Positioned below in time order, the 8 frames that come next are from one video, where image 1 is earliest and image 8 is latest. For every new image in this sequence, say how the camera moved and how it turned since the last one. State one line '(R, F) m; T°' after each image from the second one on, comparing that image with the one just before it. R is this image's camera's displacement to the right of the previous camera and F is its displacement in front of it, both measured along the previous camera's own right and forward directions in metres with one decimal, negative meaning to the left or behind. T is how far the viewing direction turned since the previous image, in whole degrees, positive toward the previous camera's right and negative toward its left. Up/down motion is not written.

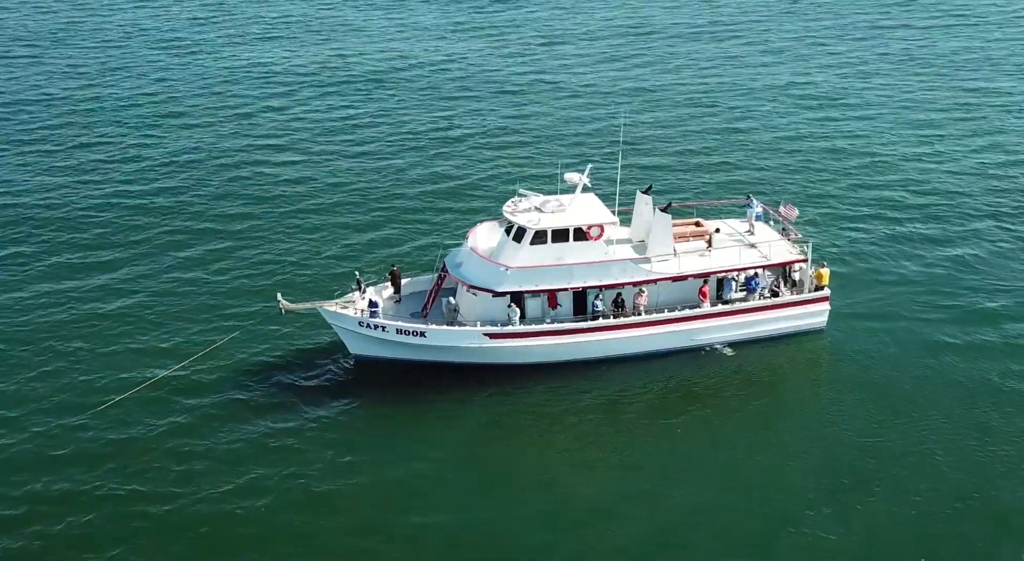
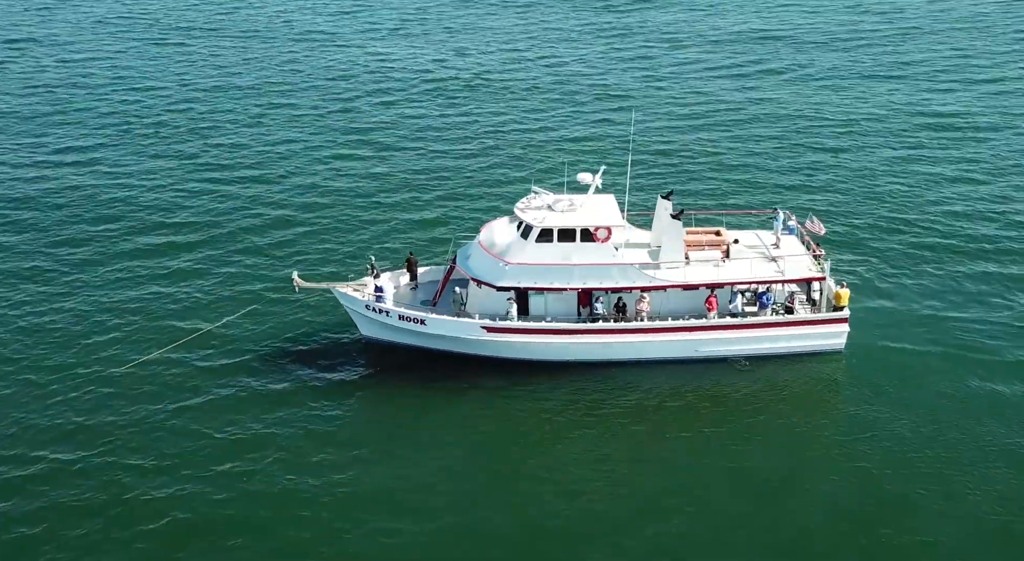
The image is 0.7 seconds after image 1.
(+7.9, +1.7) m; -9°
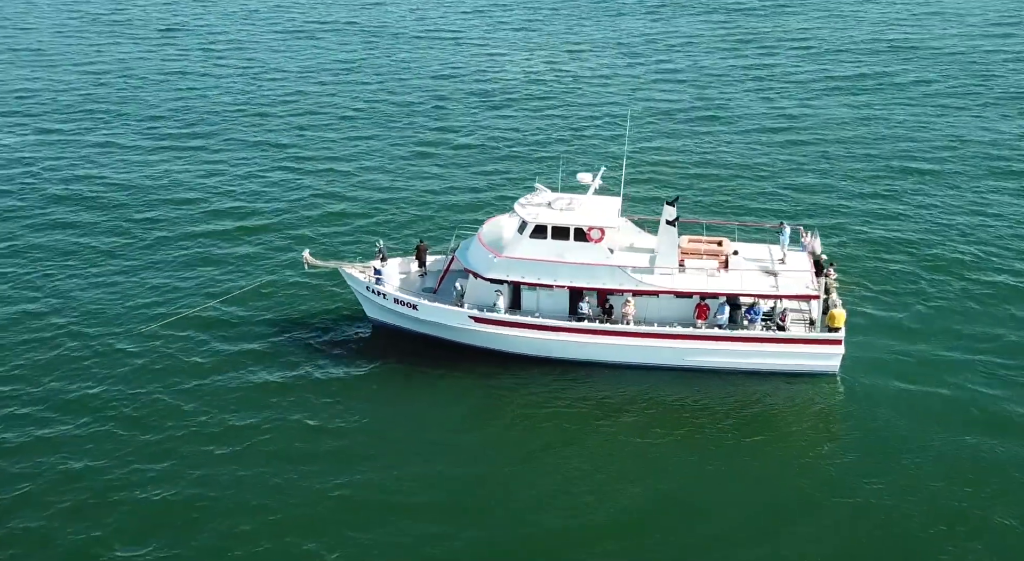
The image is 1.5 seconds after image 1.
(+8.1, +0.9) m; -9°
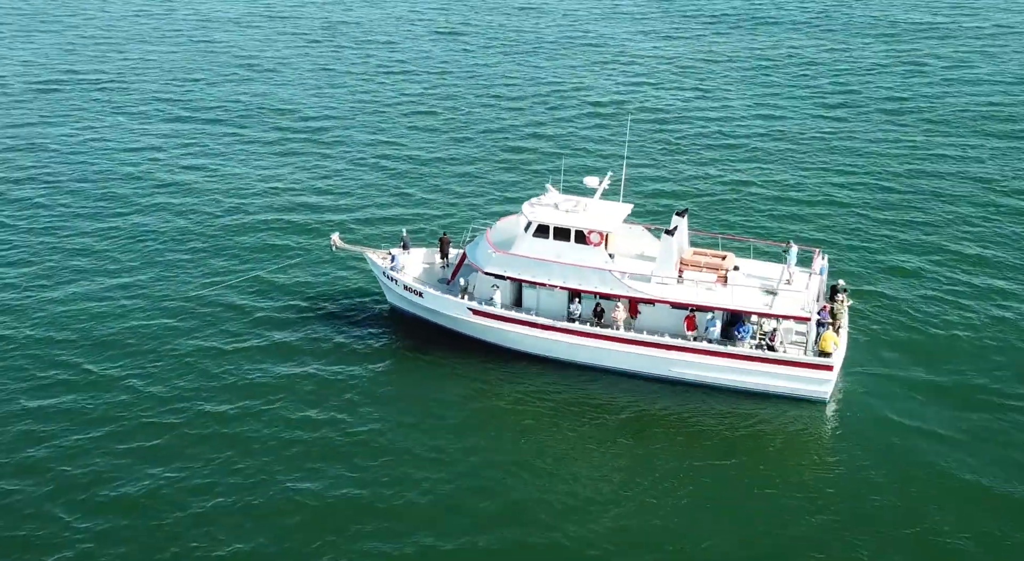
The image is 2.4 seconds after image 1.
(+8.9, +0.3) m; -10°
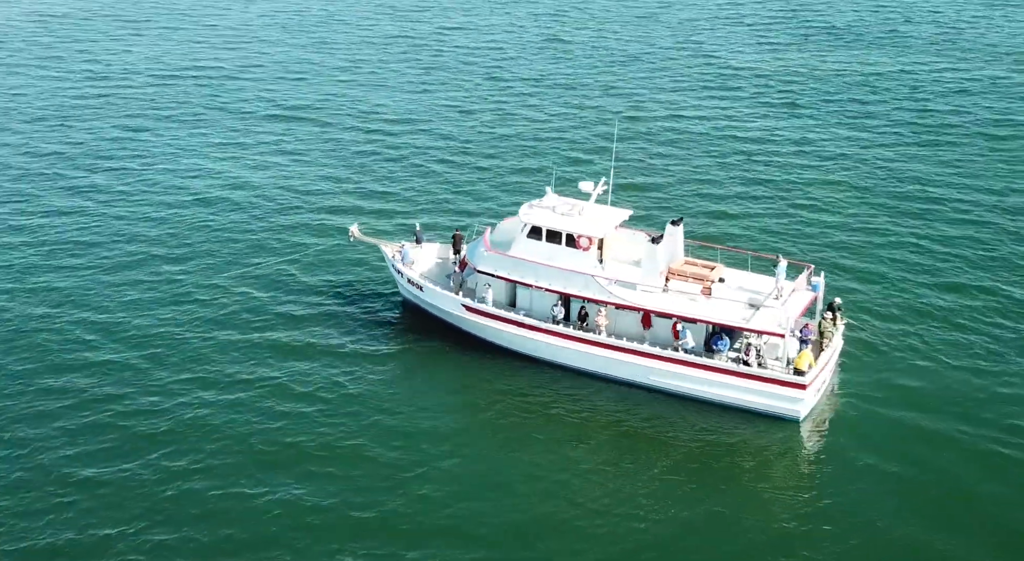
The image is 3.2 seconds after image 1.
(+7.8, 0.0) m; -8°
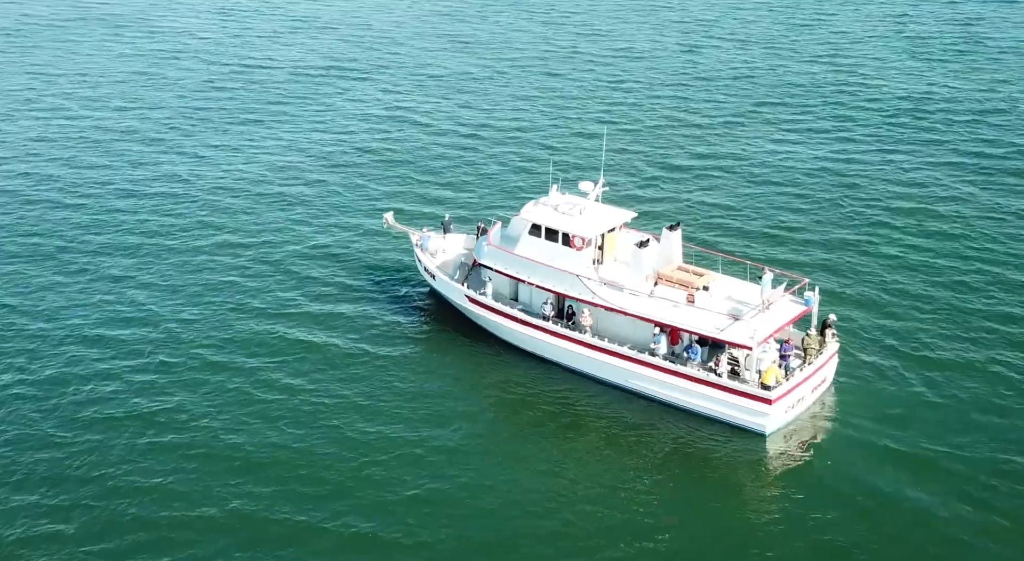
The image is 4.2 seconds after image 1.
(+9.1, +0.7) m; -10°
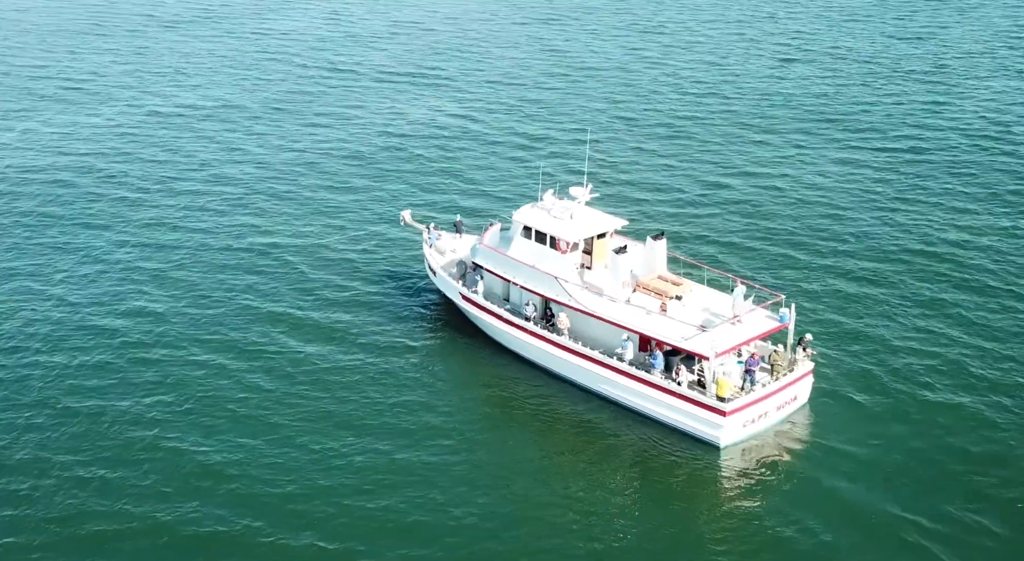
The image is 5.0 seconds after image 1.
(+6.5, +0.5) m; -7°
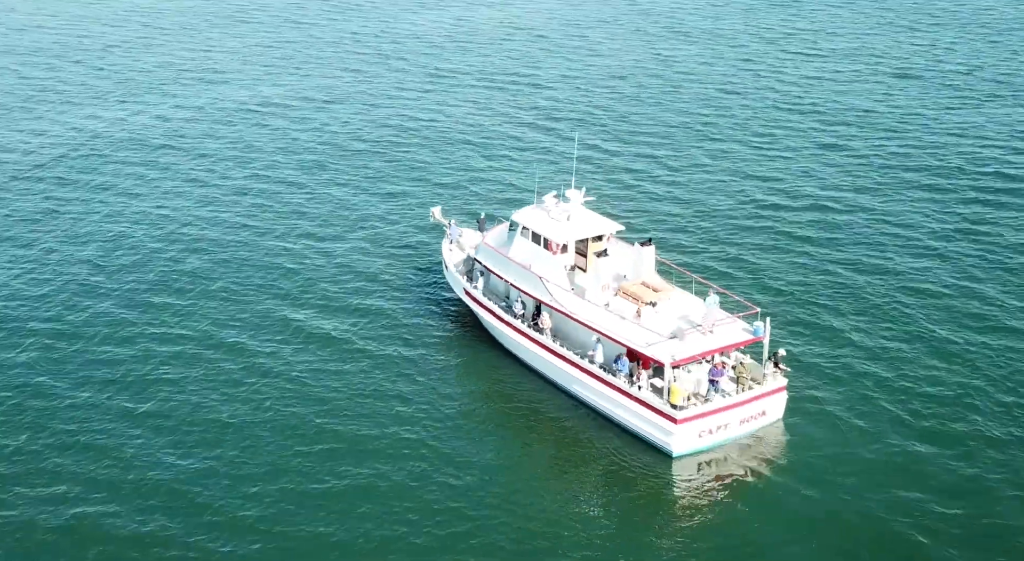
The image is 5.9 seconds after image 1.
(+6.9, +1.2) m; -8°
